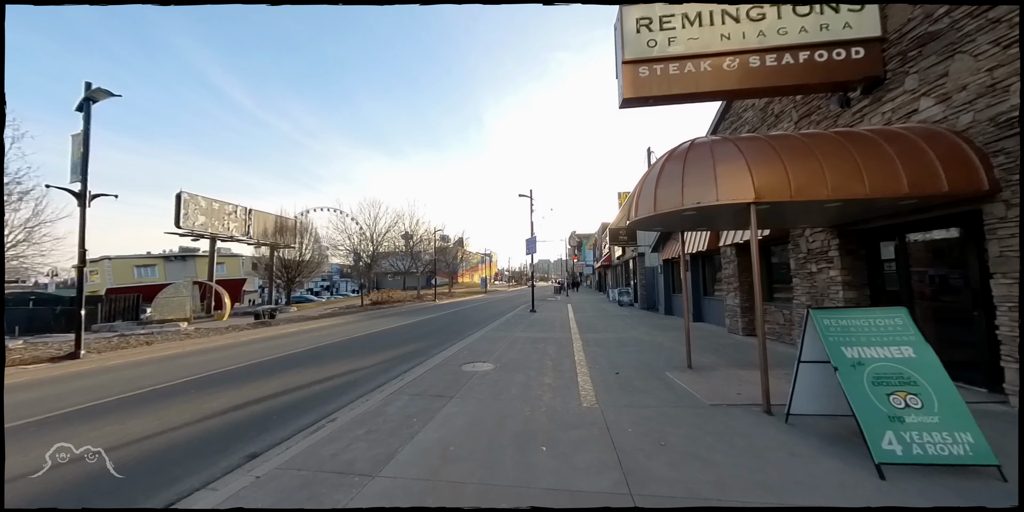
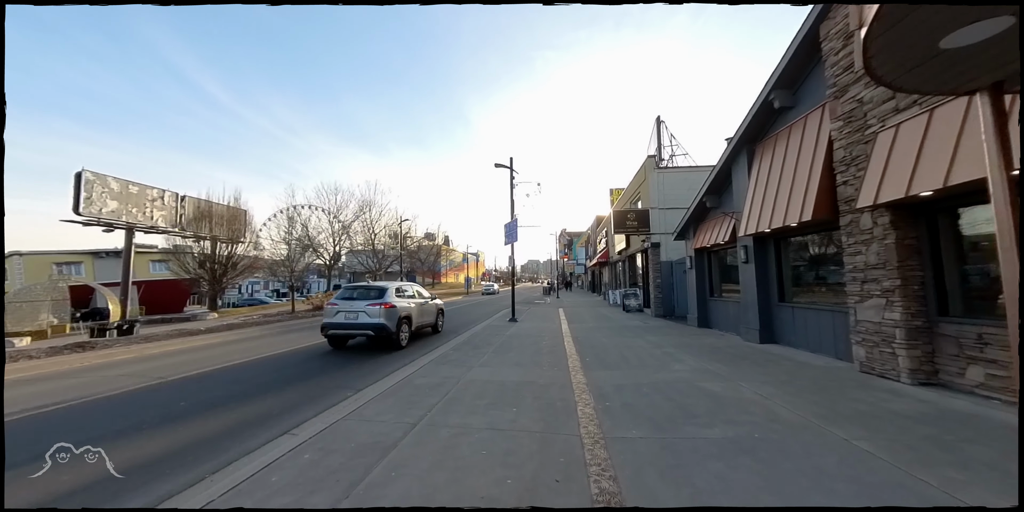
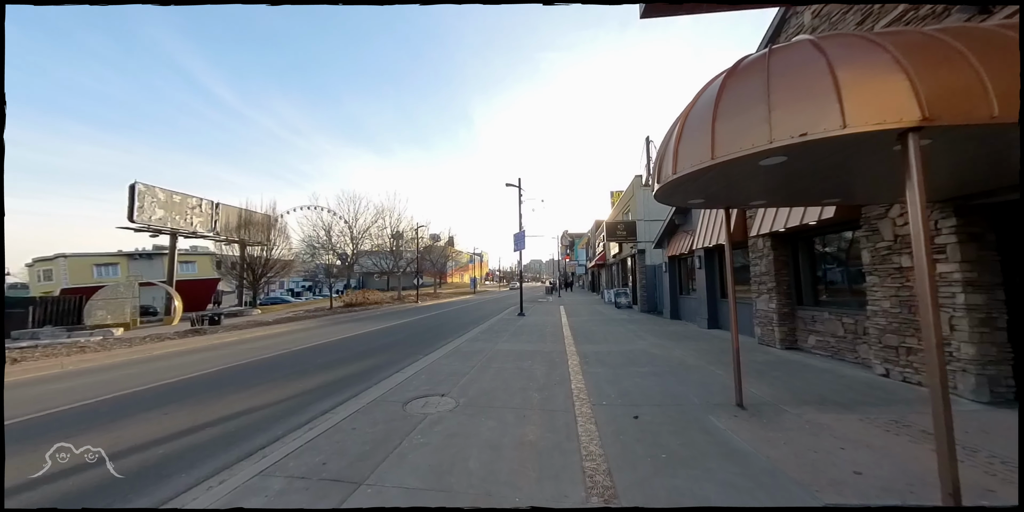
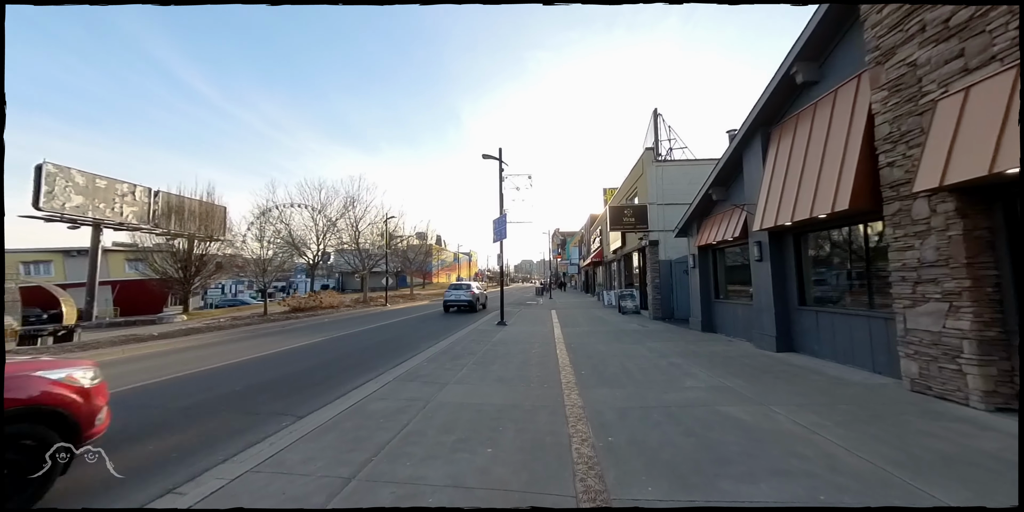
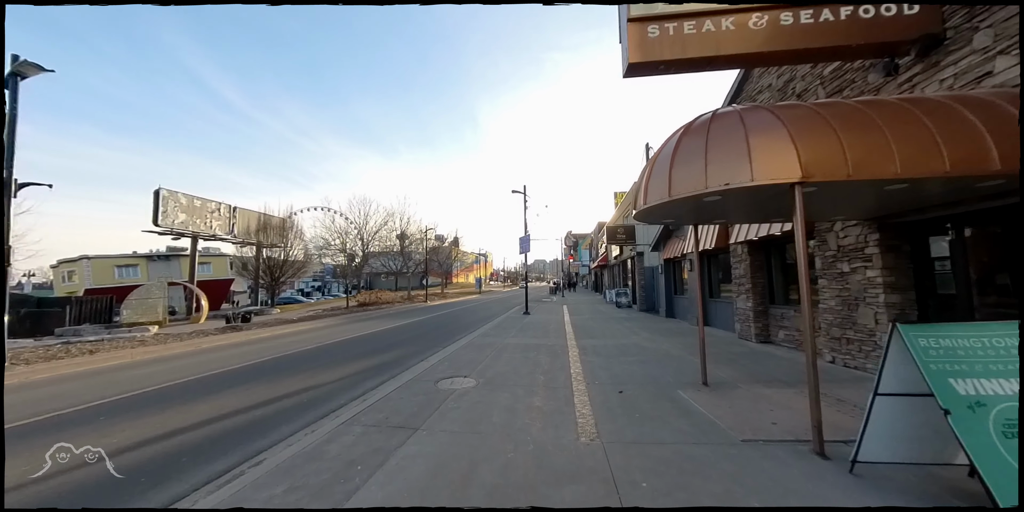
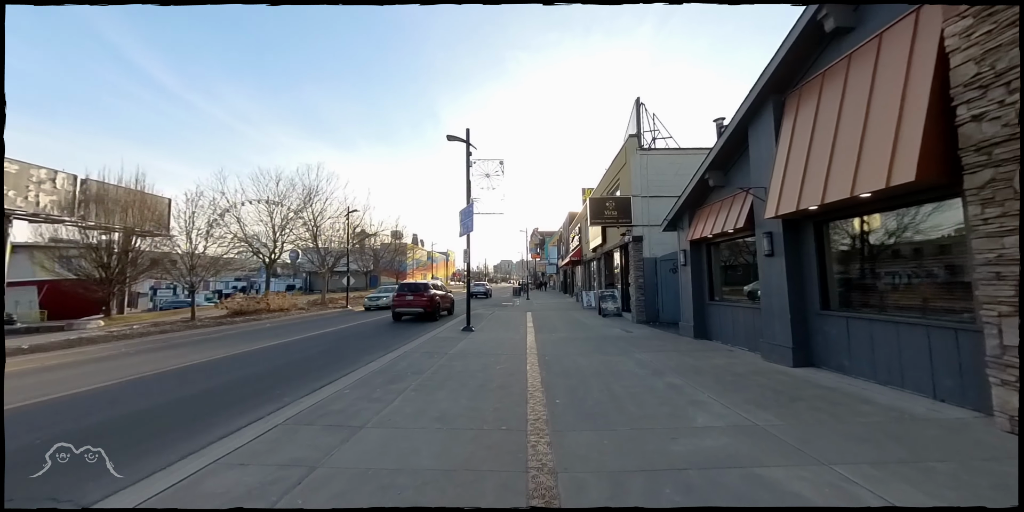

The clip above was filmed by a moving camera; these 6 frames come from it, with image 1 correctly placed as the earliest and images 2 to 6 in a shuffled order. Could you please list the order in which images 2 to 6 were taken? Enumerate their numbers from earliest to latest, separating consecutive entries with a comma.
5, 3, 2, 4, 6
